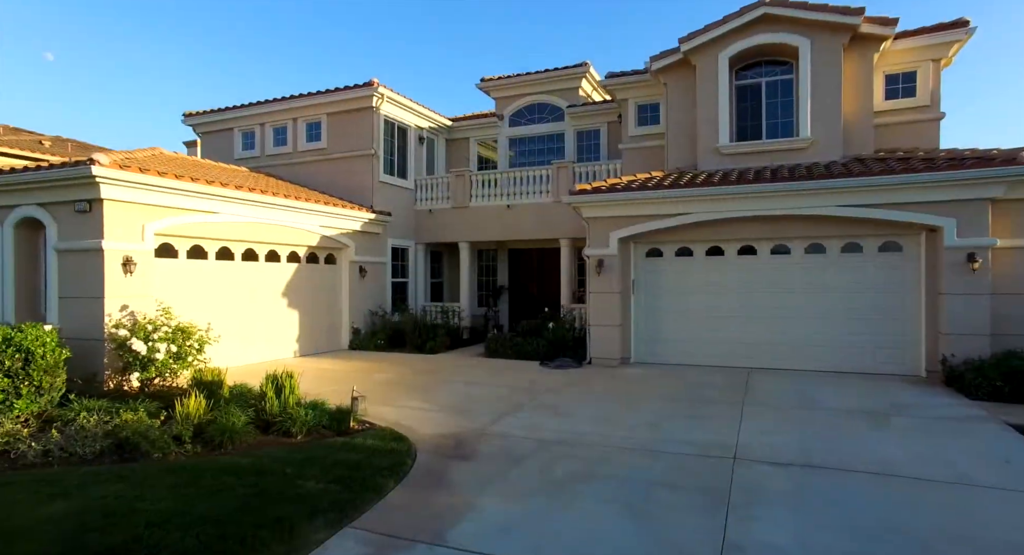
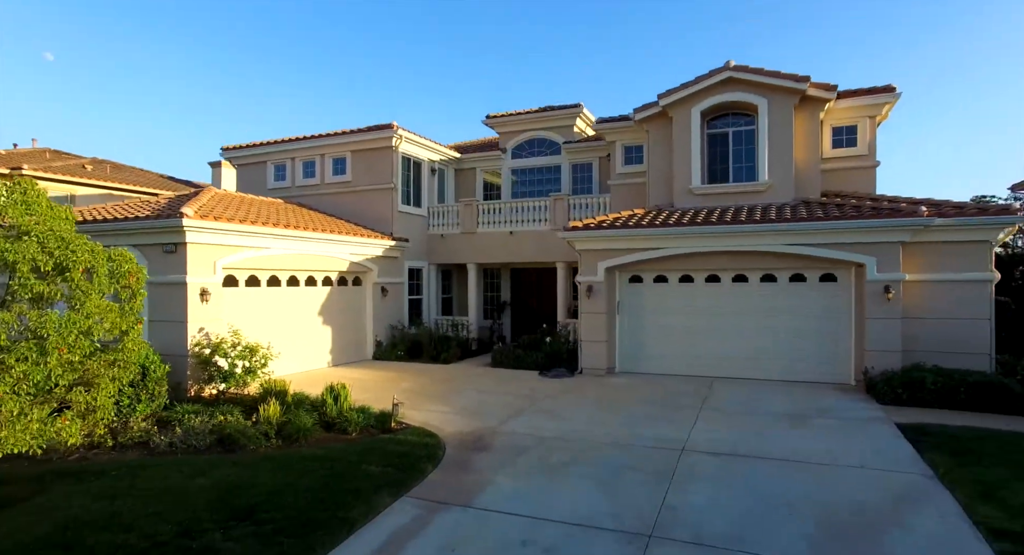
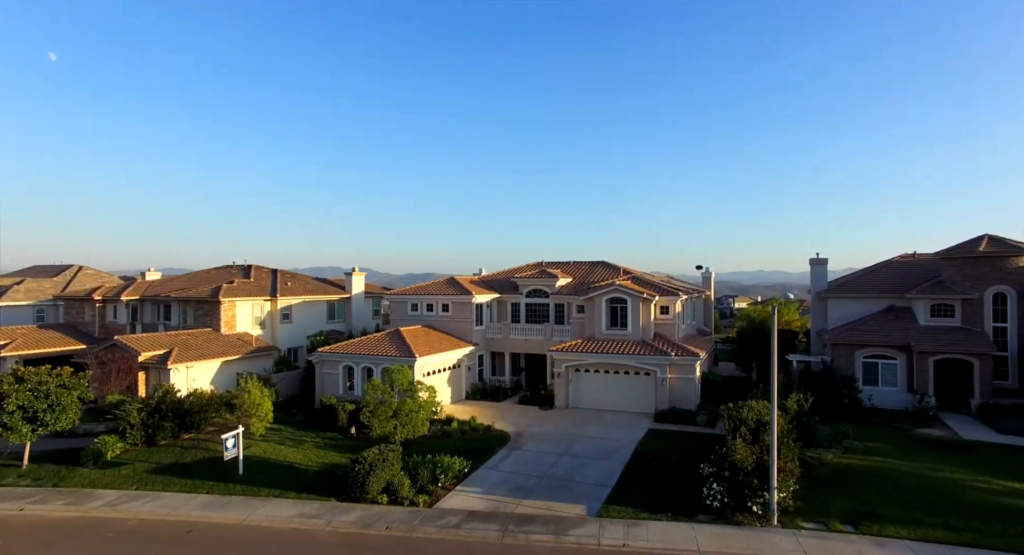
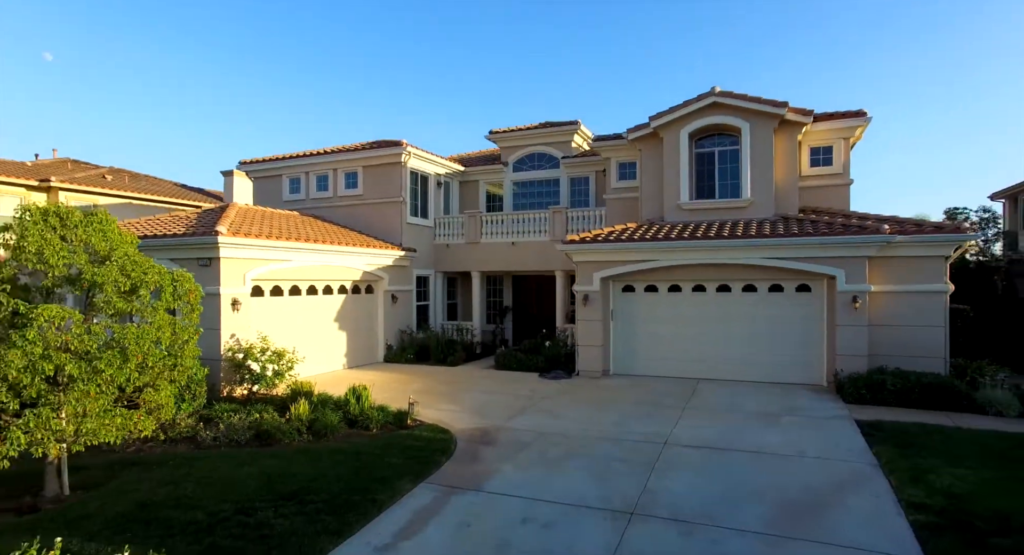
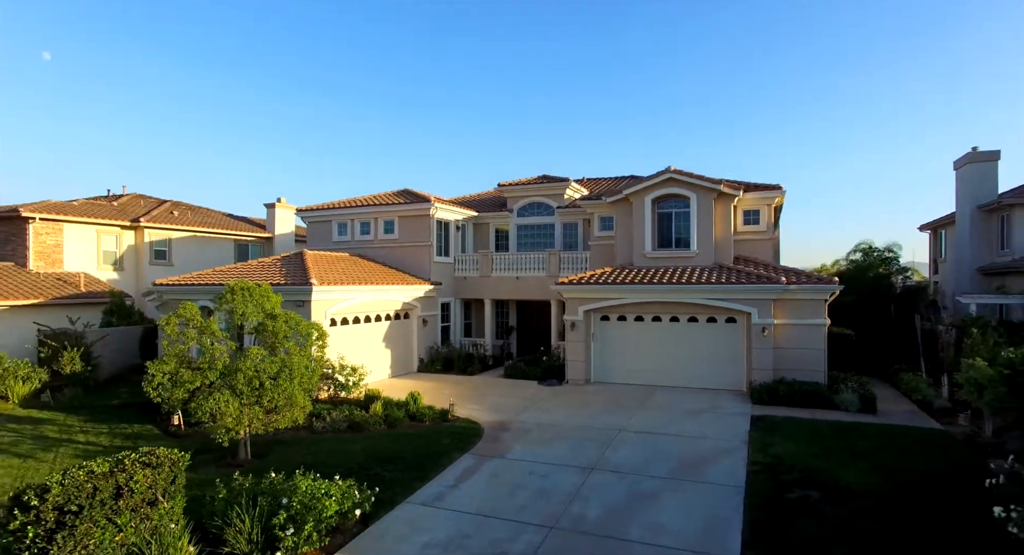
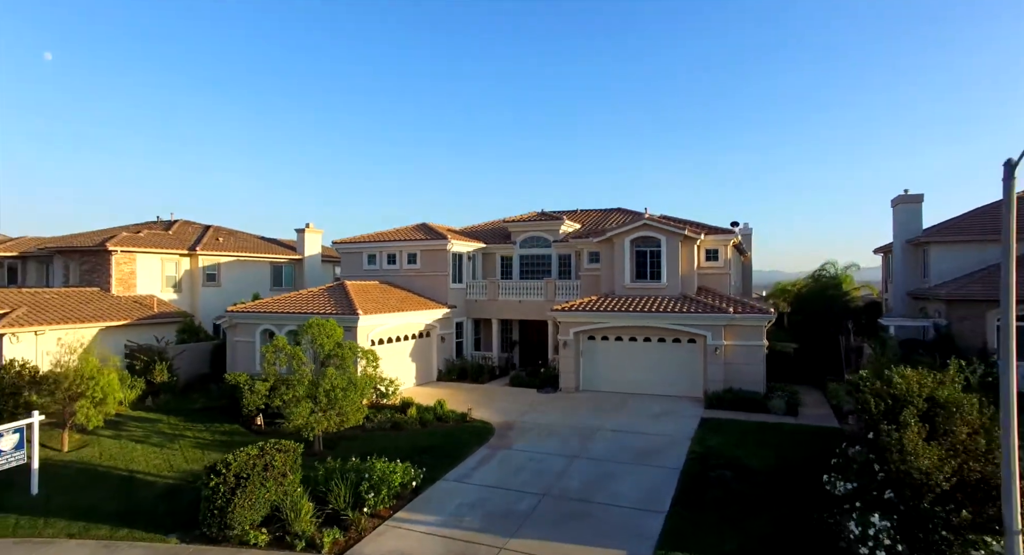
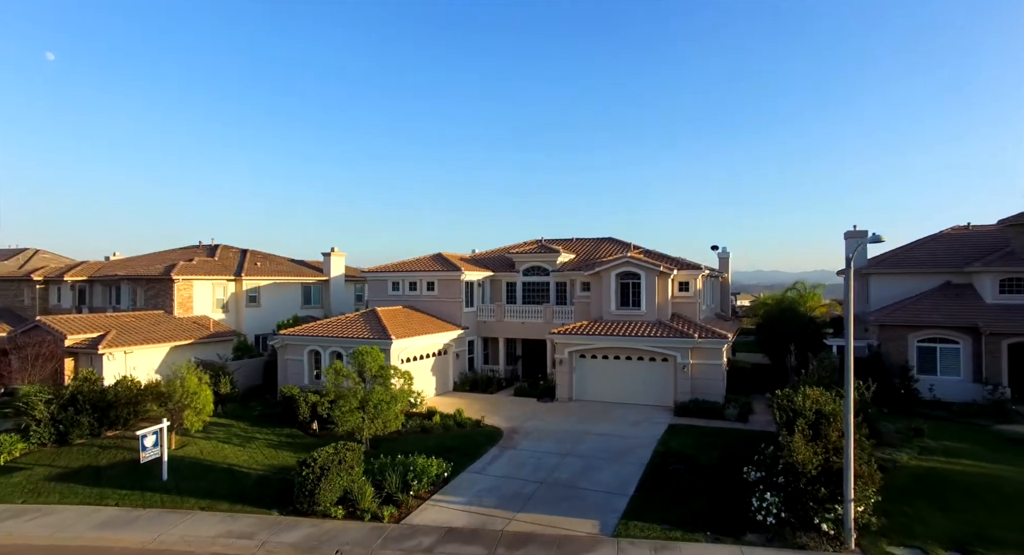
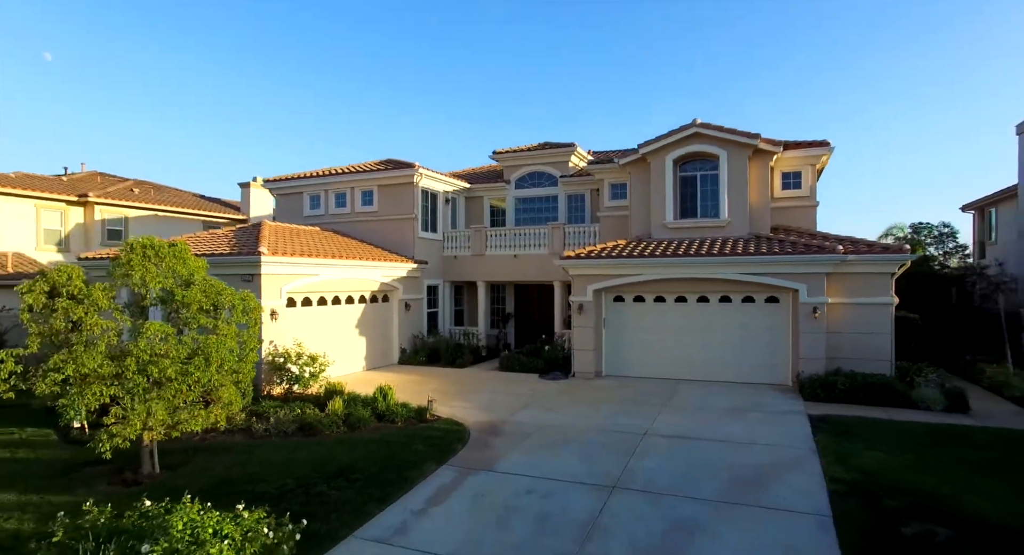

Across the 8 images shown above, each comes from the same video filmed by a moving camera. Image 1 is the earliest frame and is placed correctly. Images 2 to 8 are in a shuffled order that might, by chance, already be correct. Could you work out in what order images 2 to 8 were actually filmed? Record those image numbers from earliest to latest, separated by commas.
2, 4, 8, 5, 6, 7, 3
